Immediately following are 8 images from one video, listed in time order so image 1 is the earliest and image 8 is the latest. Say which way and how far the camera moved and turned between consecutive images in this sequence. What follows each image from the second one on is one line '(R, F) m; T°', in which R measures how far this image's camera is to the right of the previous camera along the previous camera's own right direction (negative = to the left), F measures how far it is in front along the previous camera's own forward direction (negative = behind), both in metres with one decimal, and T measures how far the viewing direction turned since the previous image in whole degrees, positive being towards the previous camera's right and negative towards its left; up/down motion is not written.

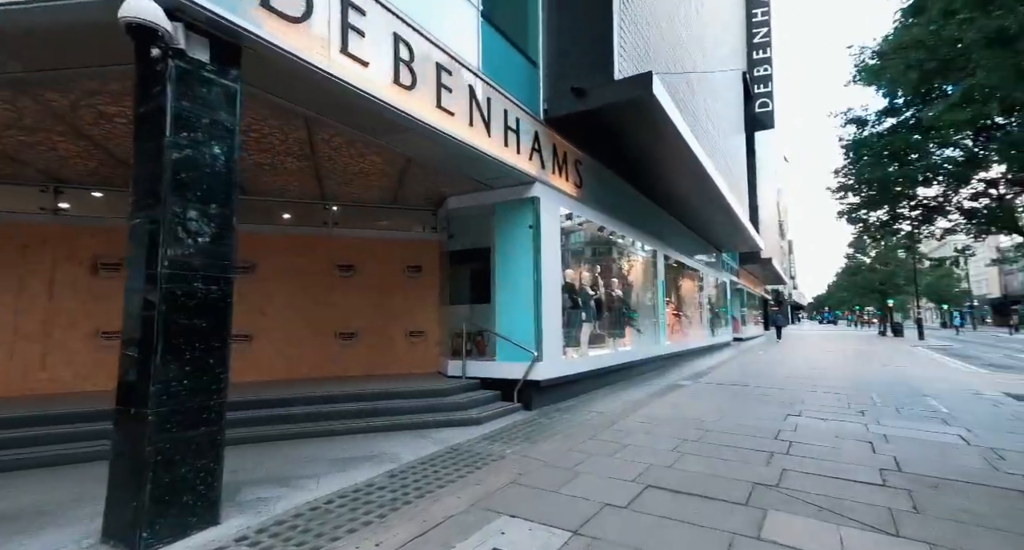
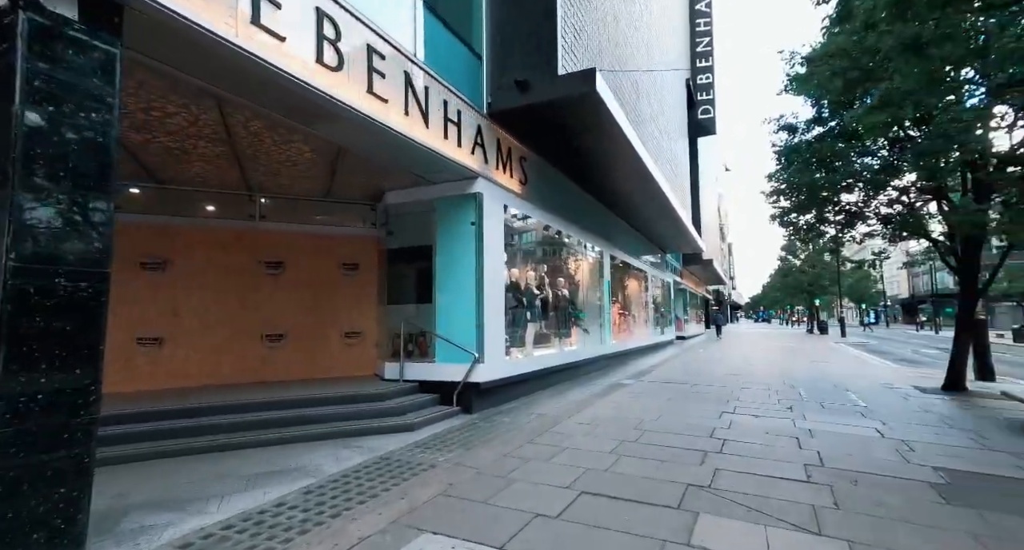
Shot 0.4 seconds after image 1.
(+0.3, +0.3) m; +6°
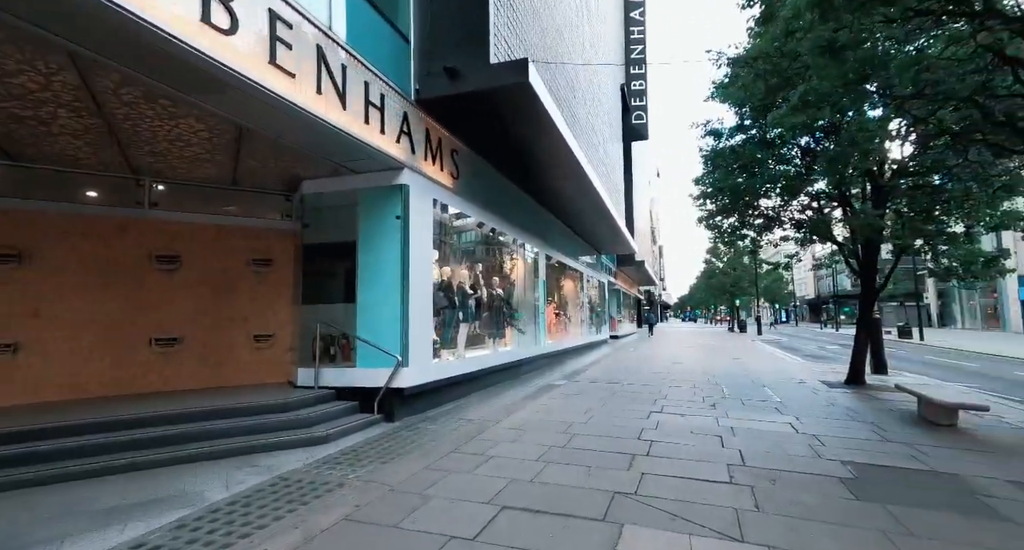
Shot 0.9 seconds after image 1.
(+0.2, +0.4) m; +8°
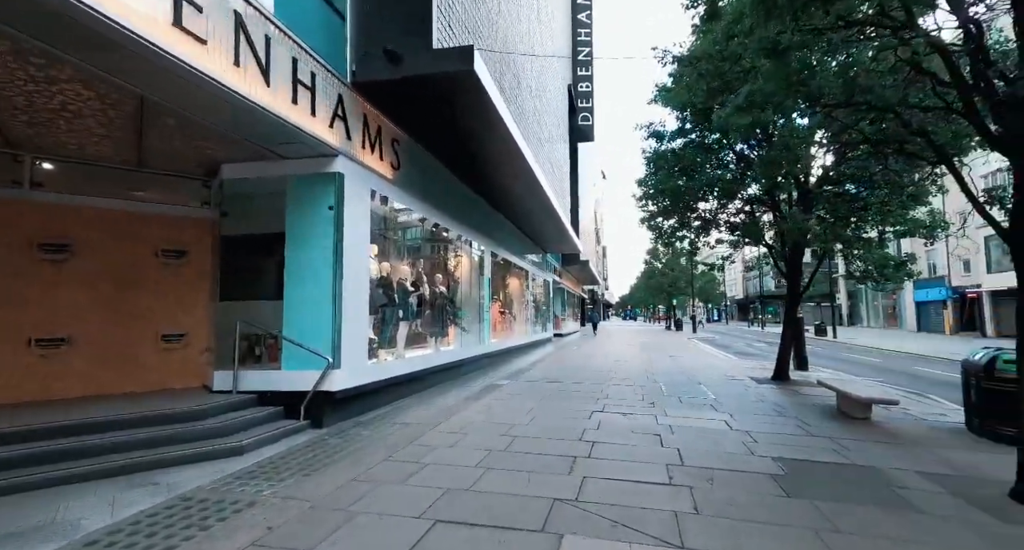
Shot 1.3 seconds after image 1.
(+0.1, +0.3) m; +7°
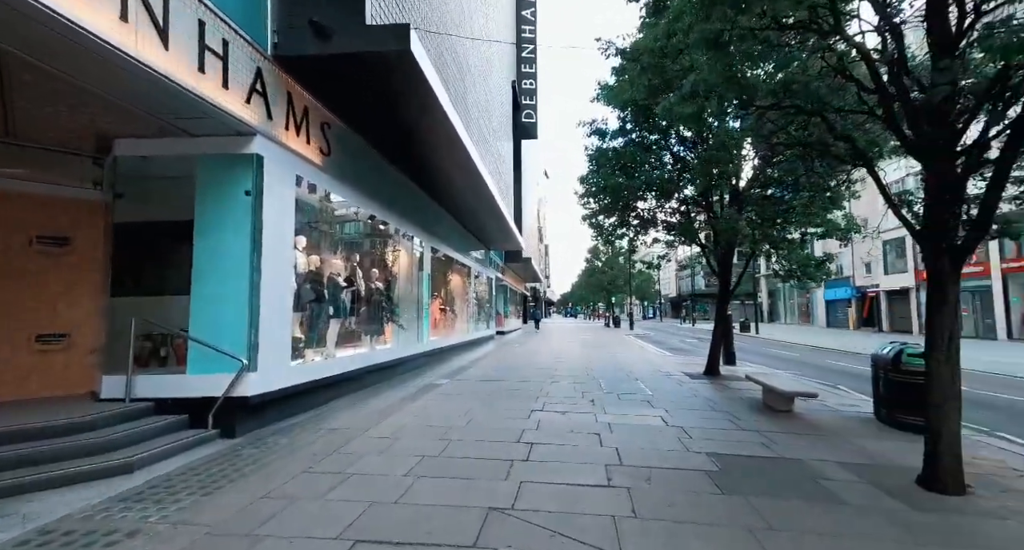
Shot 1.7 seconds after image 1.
(+0.1, +0.3) m; +7°
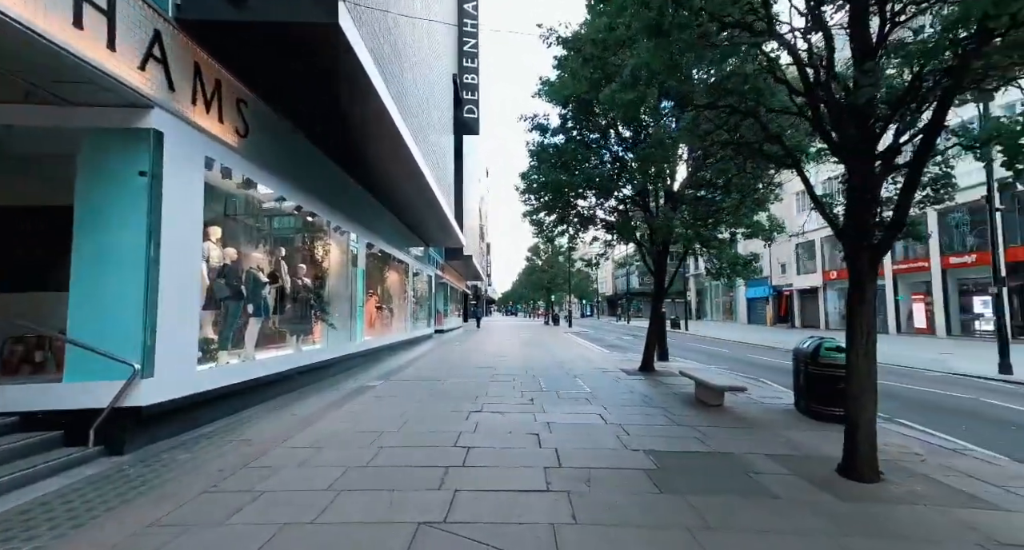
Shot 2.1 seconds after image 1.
(+0.1, +0.3) m; +8°
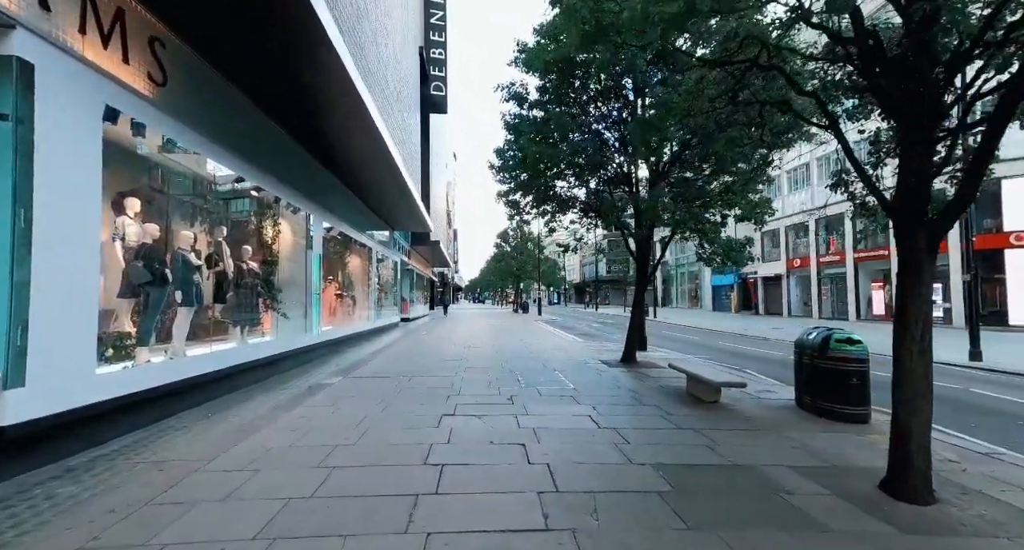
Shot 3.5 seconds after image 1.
(-0.1, +0.8) m; +4°
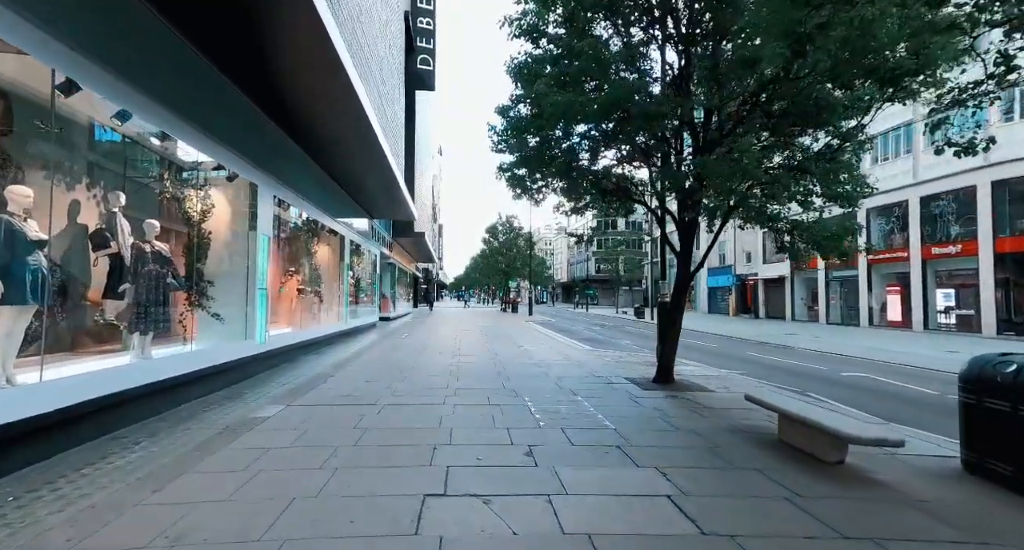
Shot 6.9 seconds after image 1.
(-0.4, +2.2) m; +2°
